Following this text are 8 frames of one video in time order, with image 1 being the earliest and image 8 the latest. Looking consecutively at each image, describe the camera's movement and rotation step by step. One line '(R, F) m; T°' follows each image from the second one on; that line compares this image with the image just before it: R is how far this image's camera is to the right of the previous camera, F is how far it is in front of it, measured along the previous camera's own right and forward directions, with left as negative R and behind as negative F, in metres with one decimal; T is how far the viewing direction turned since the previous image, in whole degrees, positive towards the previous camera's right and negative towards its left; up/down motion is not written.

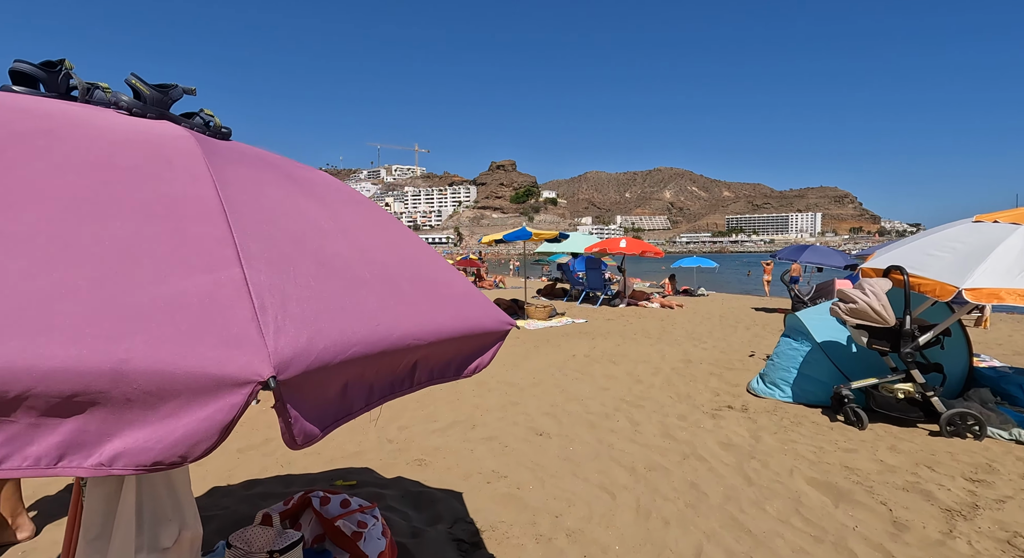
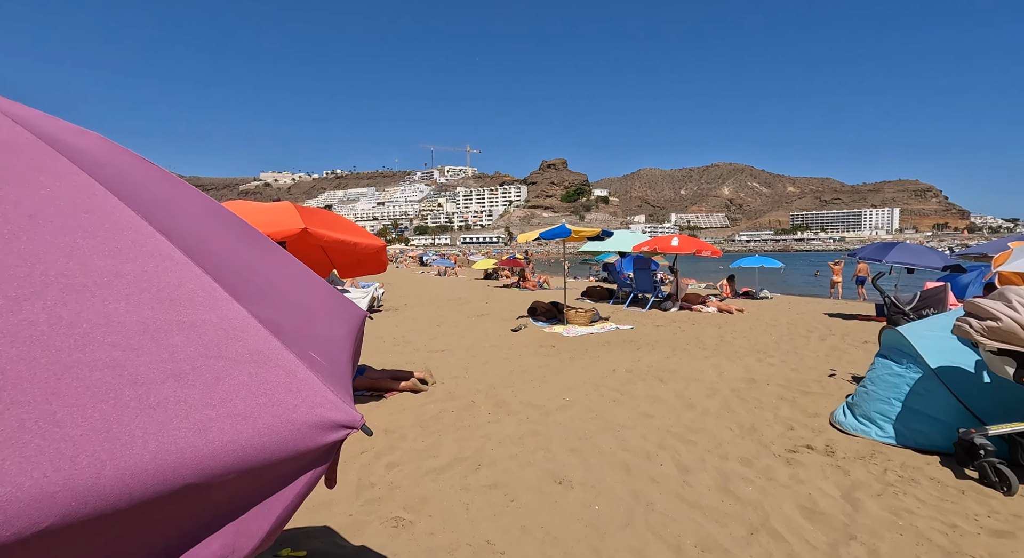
(+0.2, +0.7) m; -6°
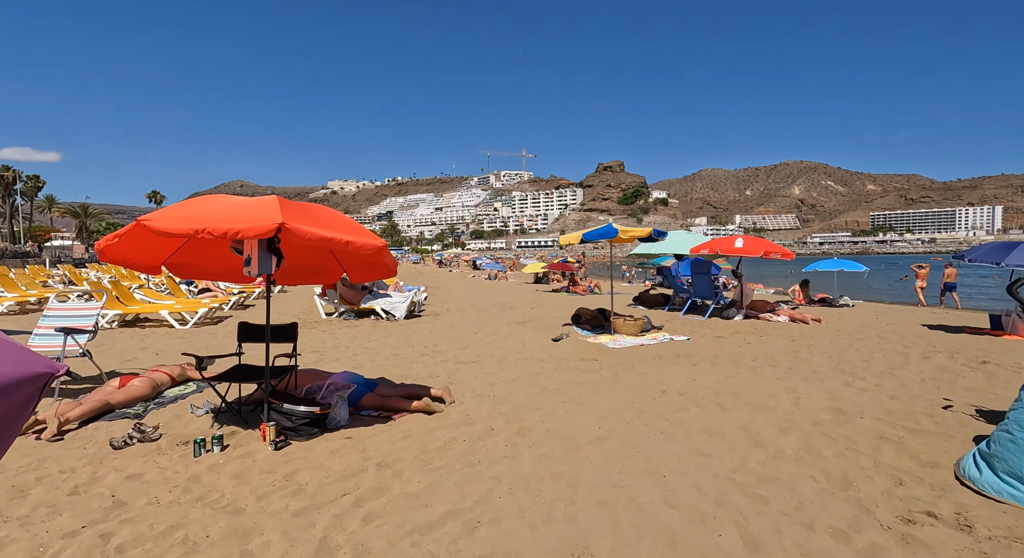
(+0.2, +0.7) m; -7°
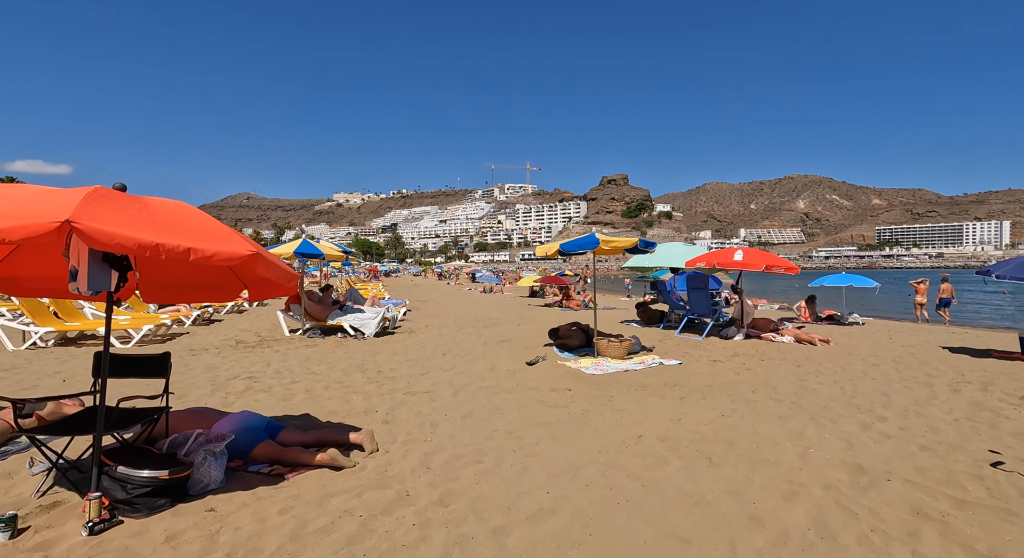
(+0.5, +0.8) m; -1°
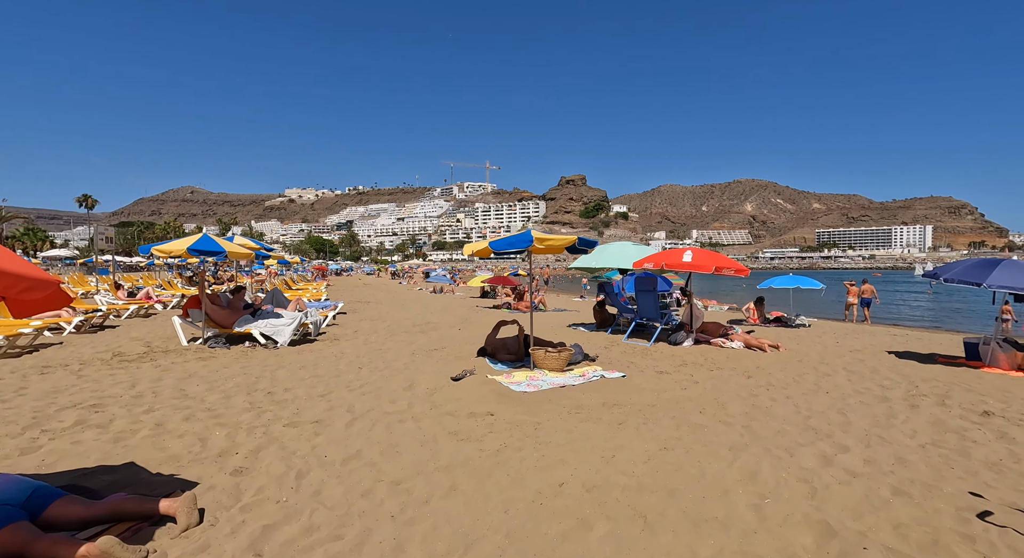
(+0.5, +0.8) m; +5°
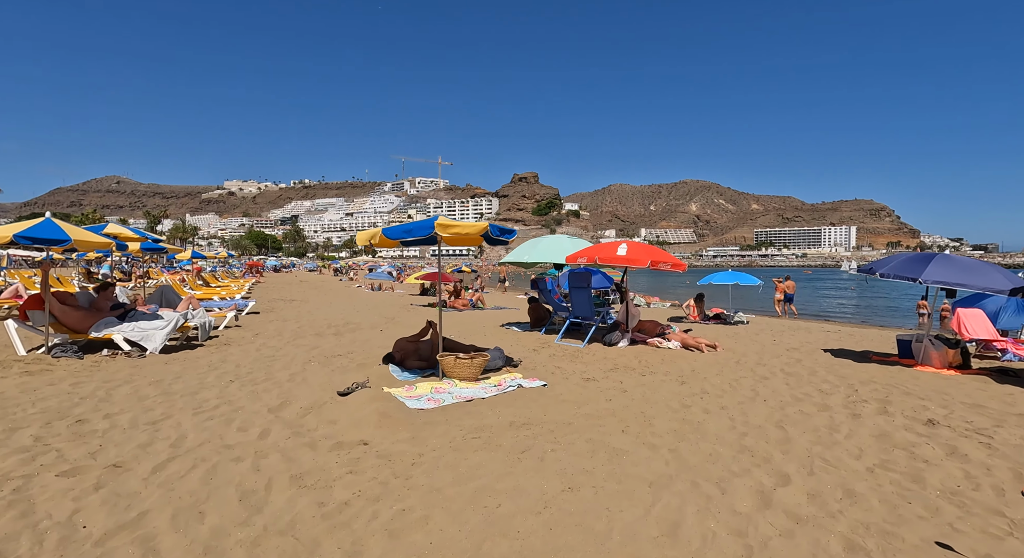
(+0.6, +0.9) m; +6°
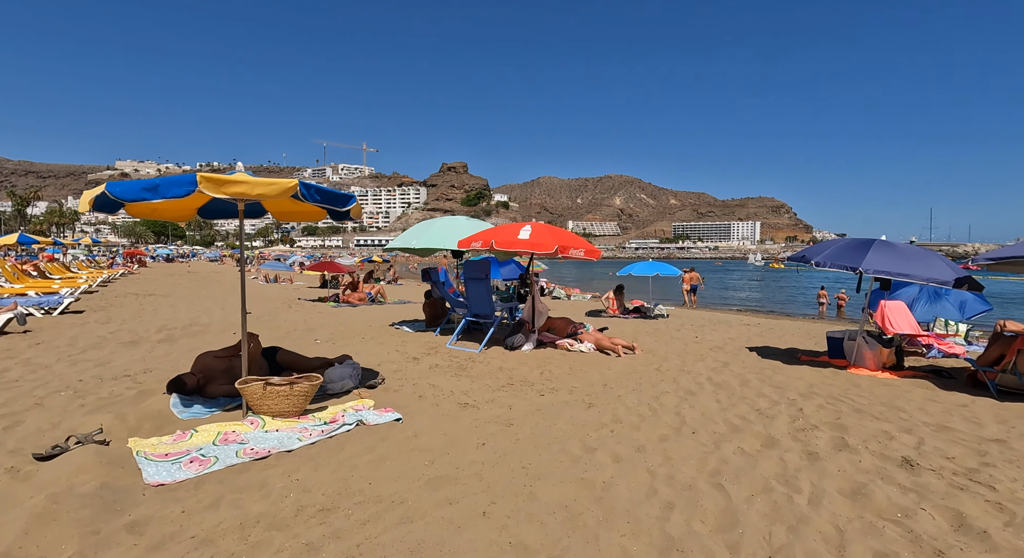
(+0.7, +1.6) m; +8°
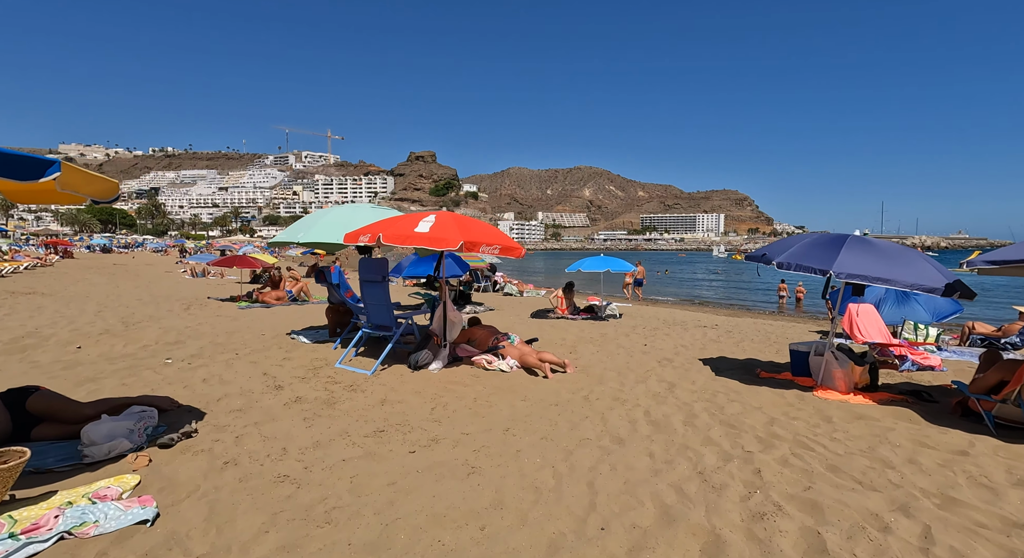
(+0.8, +1.3) m; +4°
